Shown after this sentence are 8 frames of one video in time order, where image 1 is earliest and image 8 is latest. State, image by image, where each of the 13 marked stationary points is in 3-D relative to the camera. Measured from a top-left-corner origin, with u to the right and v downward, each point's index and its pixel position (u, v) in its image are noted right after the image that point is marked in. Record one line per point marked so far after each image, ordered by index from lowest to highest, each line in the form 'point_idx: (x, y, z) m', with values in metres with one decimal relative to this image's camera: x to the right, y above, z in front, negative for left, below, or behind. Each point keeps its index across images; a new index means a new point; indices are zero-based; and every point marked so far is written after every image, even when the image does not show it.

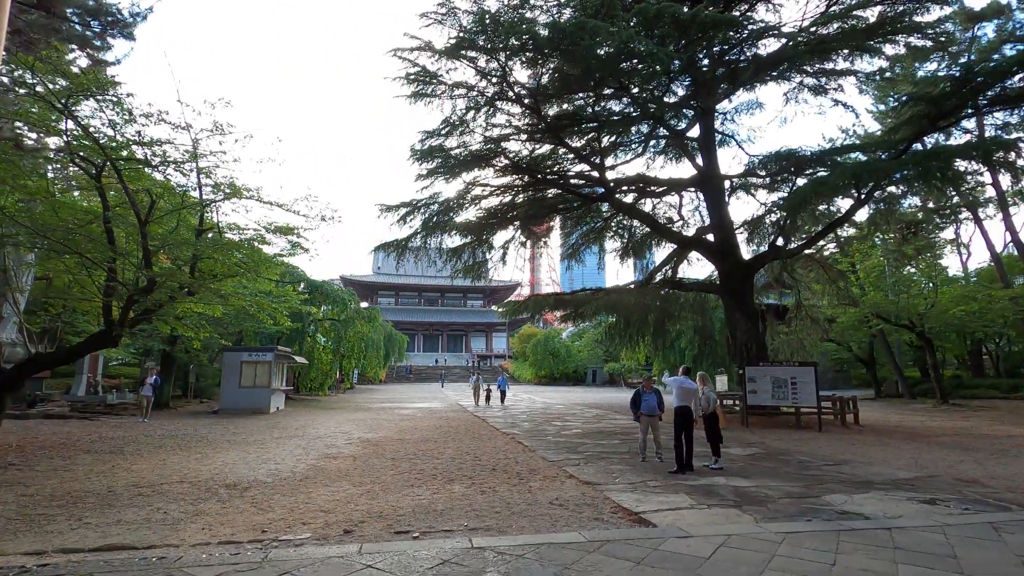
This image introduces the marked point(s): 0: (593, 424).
0: (+1.7, -2.8, +11.0) m
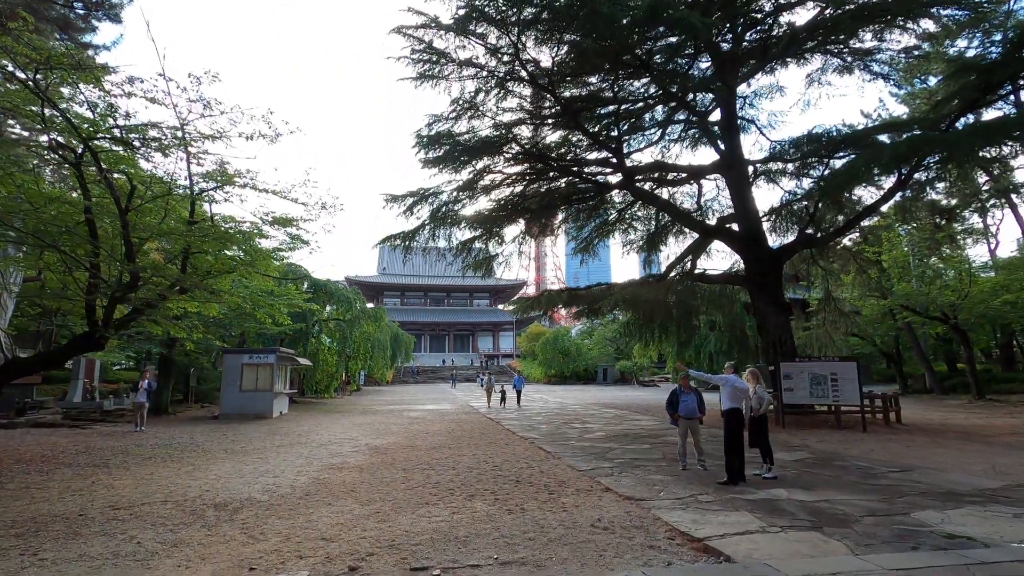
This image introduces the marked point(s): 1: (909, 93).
0: (+2.0, -2.6, +10.3) m
1: (+11.0, +5.4, +14.9) m
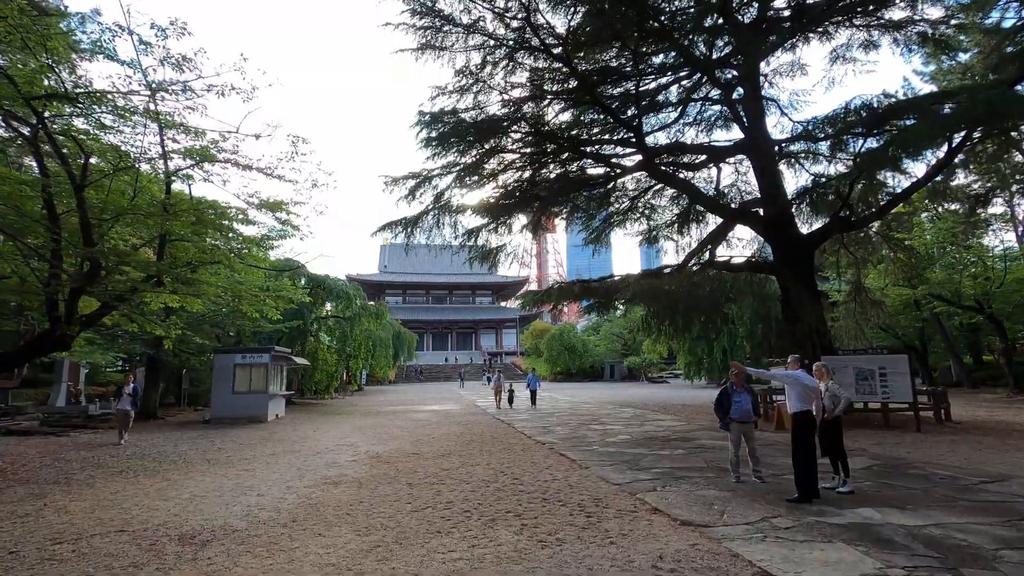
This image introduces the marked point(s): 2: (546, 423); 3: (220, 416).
0: (+2.2, -2.5, +9.5) m
1: (+11.1, +5.7, +14.0) m
2: (+0.6, -2.6, +10.3) m
3: (-6.5, -2.8, +11.9) m
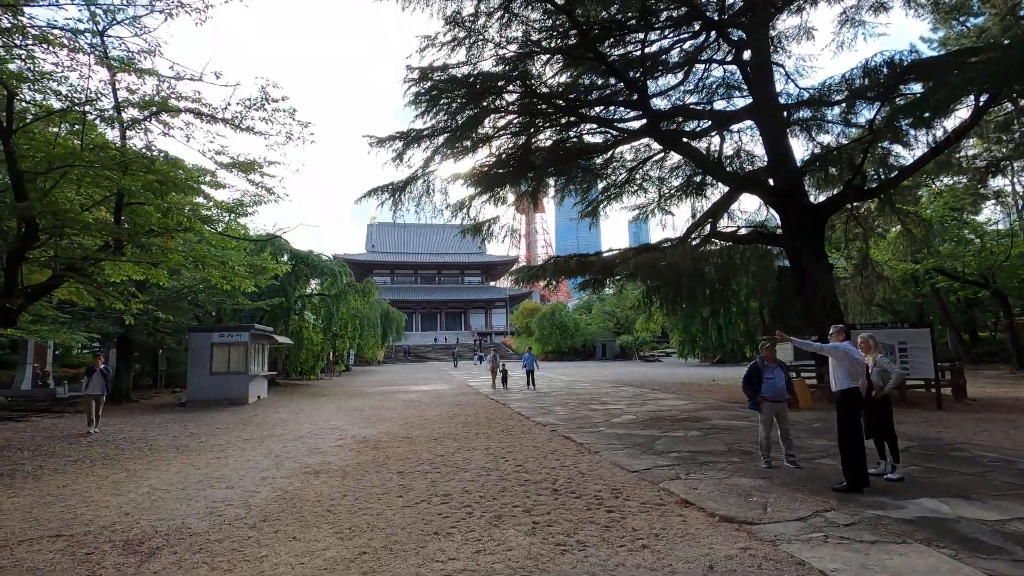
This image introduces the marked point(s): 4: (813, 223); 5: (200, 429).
0: (+2.2, -2.0, +9.0) m
1: (+11.0, +6.4, +13.4) m
2: (+0.6, -2.1, +9.8) m
3: (-6.6, -2.3, +11.2) m
4: (+5.7, +1.2, +10.2) m
5: (-4.5, -2.0, +7.7) m
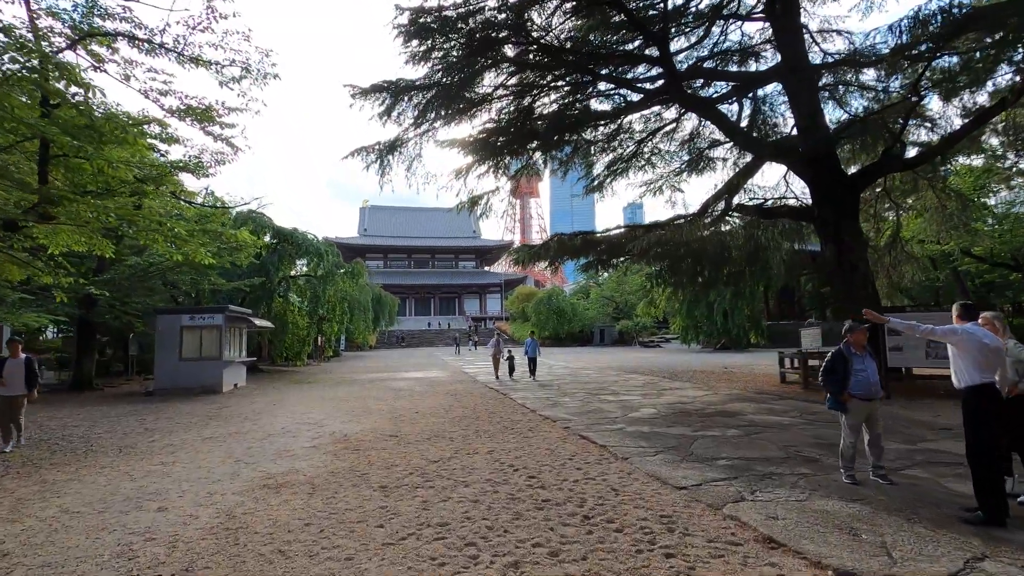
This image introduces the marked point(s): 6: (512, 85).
0: (+2.2, -1.6, +8.0) m
1: (+11.0, +6.8, +12.3) m
2: (+0.6, -1.7, +8.8) m
3: (-6.6, -1.9, +10.2) m
4: (+5.8, +1.6, +9.2) m
5: (-4.4, -1.7, +6.7) m
6: (0.0, +3.5, +9.3) m
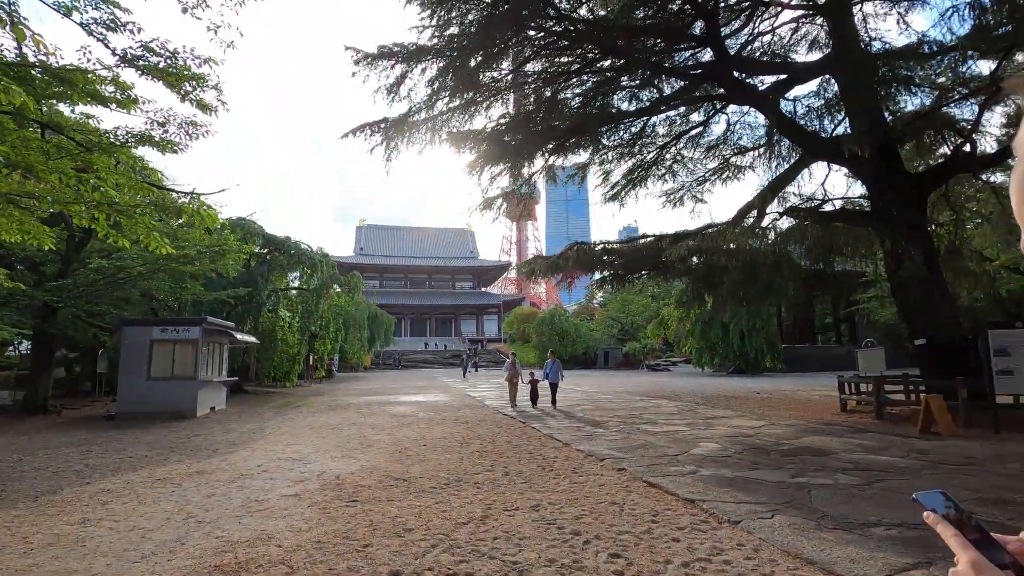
0: (+2.5, -1.8, +6.8) m
1: (+11.3, +6.4, +11.5) m
2: (+0.9, -1.9, +7.5) m
3: (-6.3, -2.0, +8.8) m
4: (+6.1, +1.4, +8.2) m
5: (-4.1, -1.7, +5.4) m
6: (+0.4, +3.4, +8.3) m
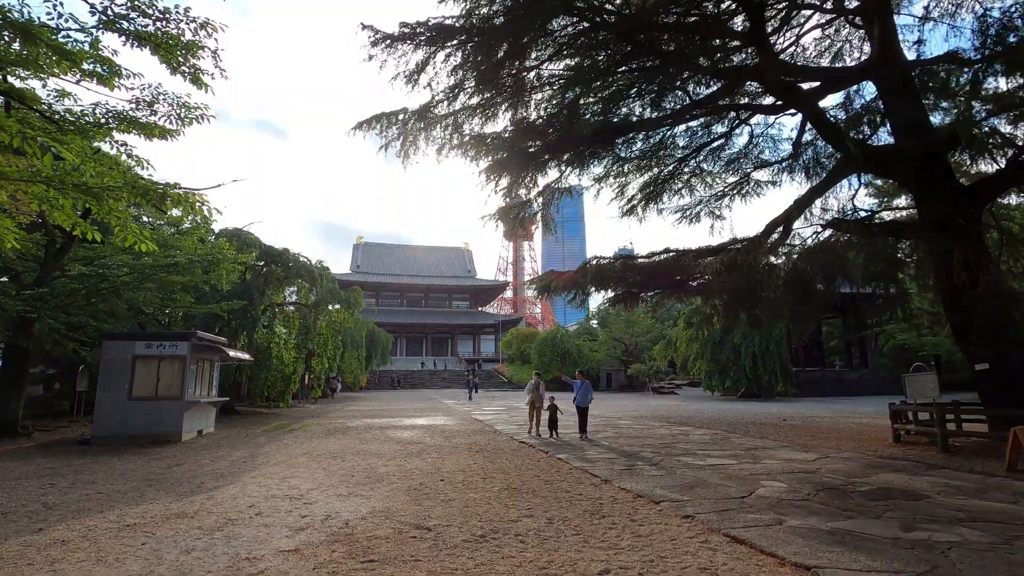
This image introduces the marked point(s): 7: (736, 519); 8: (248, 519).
0: (+2.8, -2.0, +6.0) m
1: (+11.7, +5.9, +11.2) m
2: (+1.2, -2.1, +6.8) m
3: (-6.0, -2.2, +8.0) m
4: (+6.4, +1.1, +7.6) m
5: (-3.8, -1.8, +4.6) m
6: (+0.7, +3.1, +7.7) m
7: (+1.6, -1.6, +3.7) m
8: (-1.9, -1.6, +3.8) m
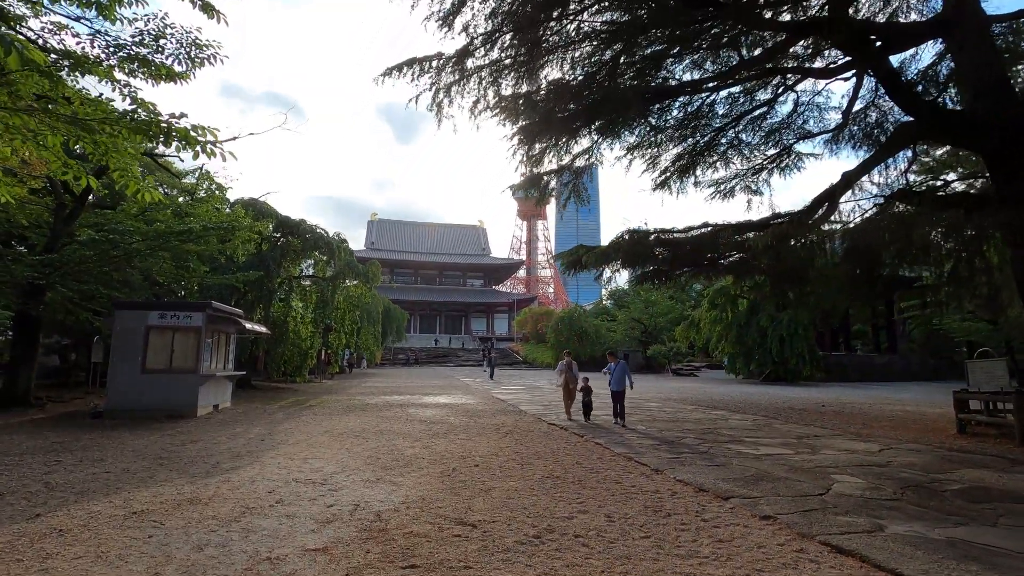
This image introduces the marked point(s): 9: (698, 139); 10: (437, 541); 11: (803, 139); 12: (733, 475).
0: (+3.2, -1.7, +5.5) m
1: (+12.3, +6.2, +10.1) m
2: (+1.6, -1.8, +6.3) m
3: (-5.6, -1.7, +7.7) m
4: (+6.9, +1.4, +6.8) m
5: (-3.4, -1.4, +4.2) m
6: (+1.2, +3.5, +7.0) m
7: (+1.9, -1.4, +3.2) m
8: (-1.5, -1.4, +3.4) m
9: (+4.2, +3.3, +11.9) m
10: (-0.4, -1.3, +2.9) m
11: (+6.3, +3.2, +11.6) m
12: (+1.9, -1.6, +4.5) m
